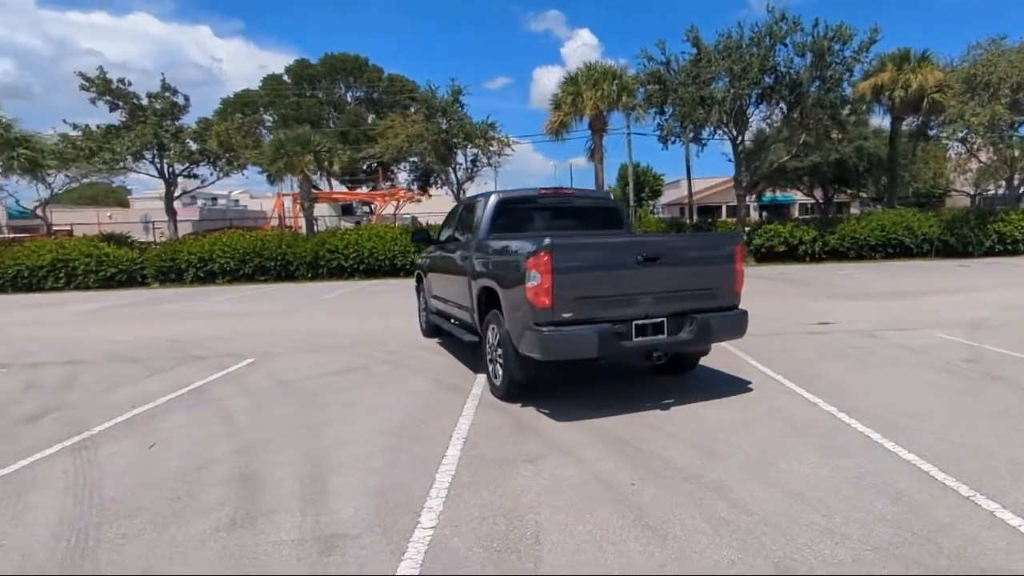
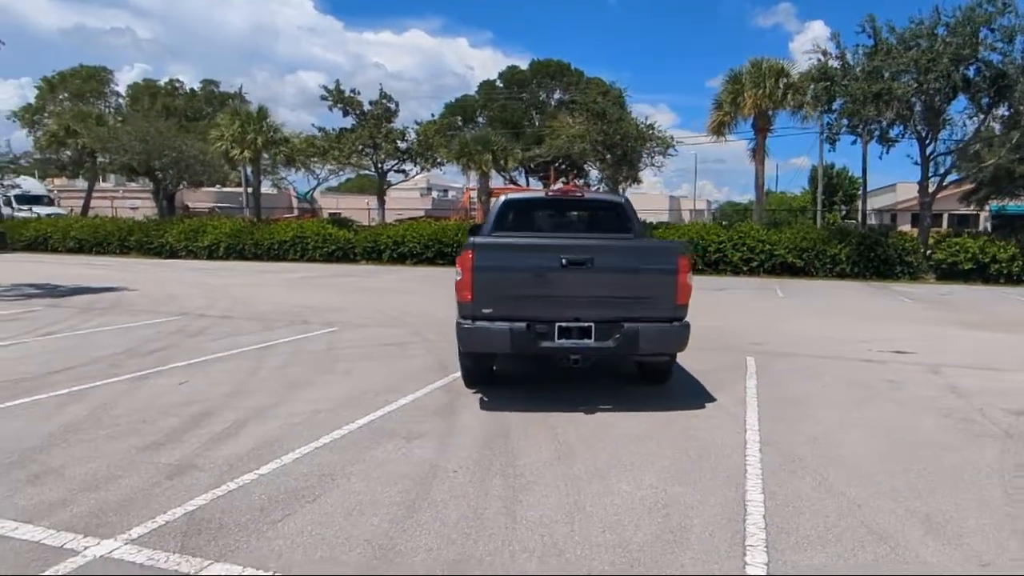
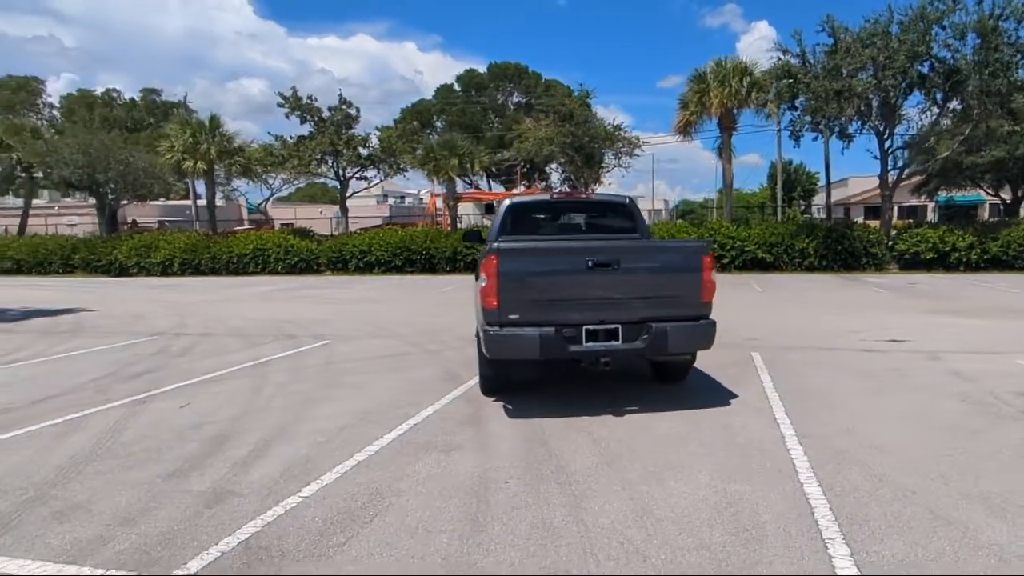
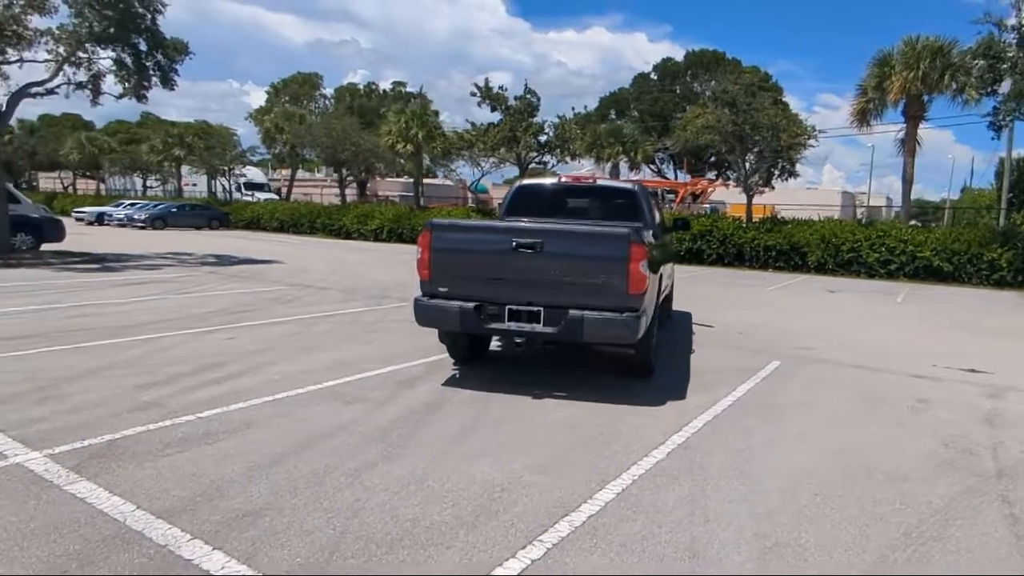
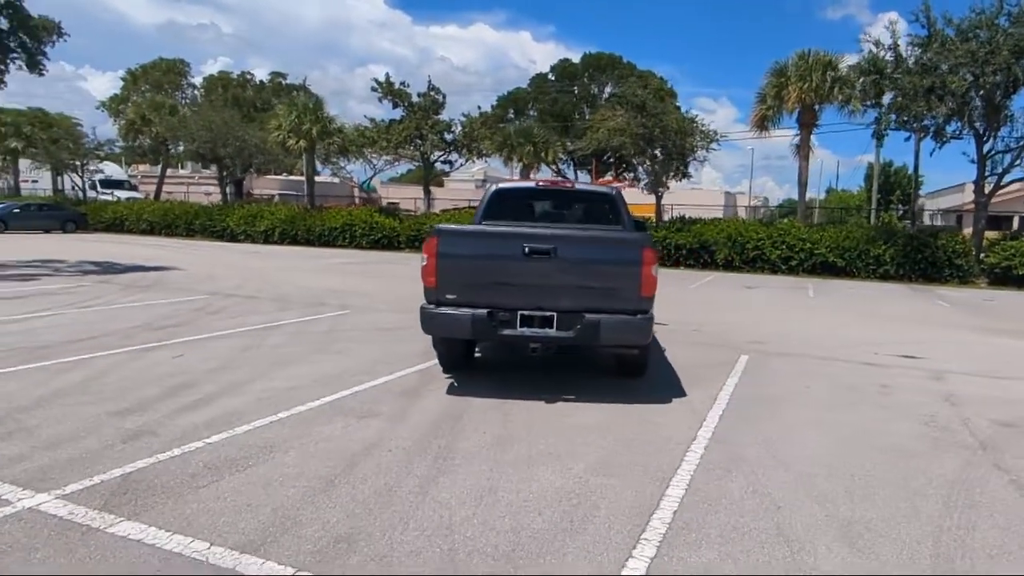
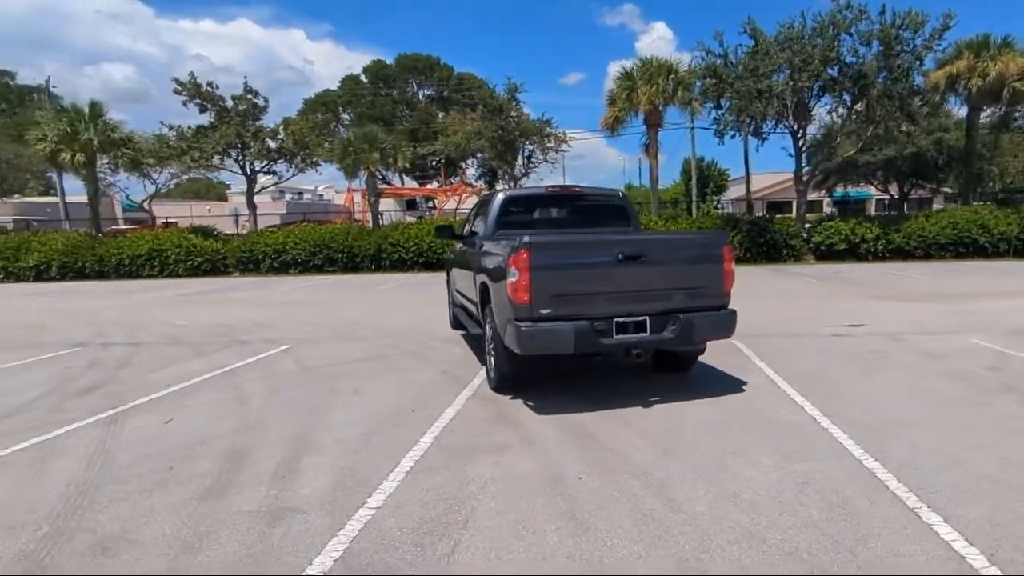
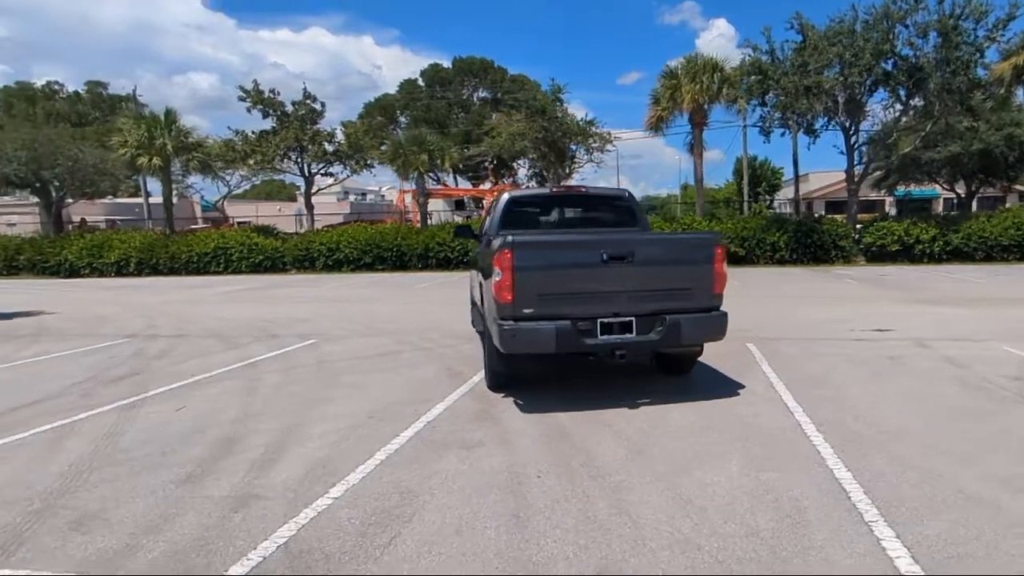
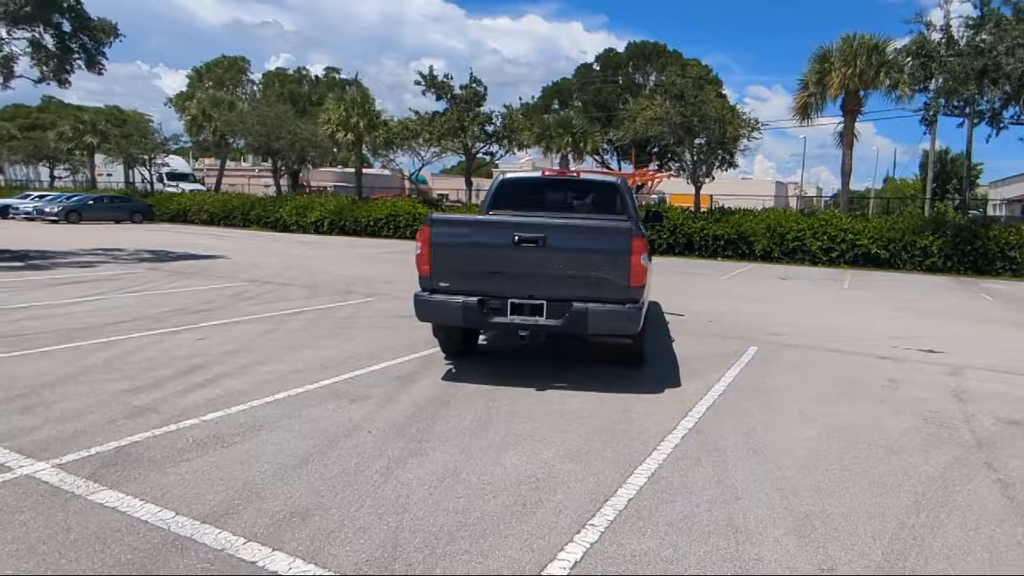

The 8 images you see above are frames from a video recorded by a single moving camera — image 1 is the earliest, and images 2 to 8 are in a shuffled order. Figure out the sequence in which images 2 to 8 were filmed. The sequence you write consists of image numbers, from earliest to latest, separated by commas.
6, 7, 3, 2, 5, 8, 4
